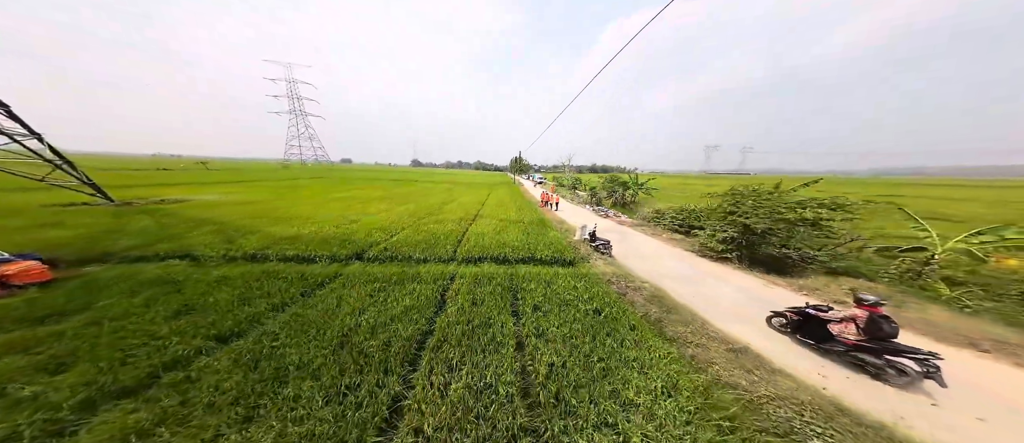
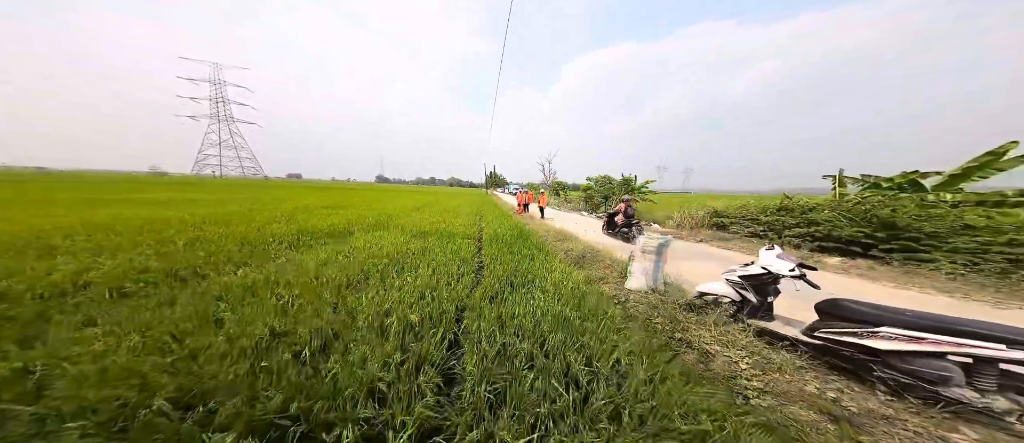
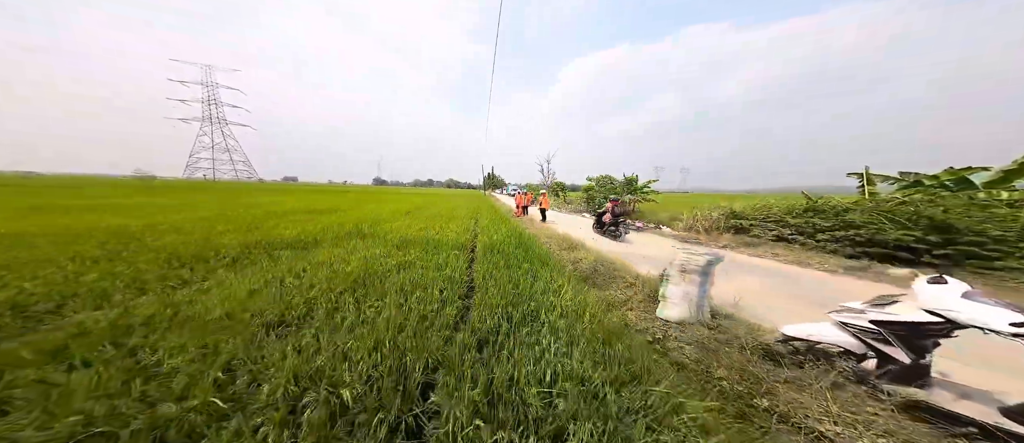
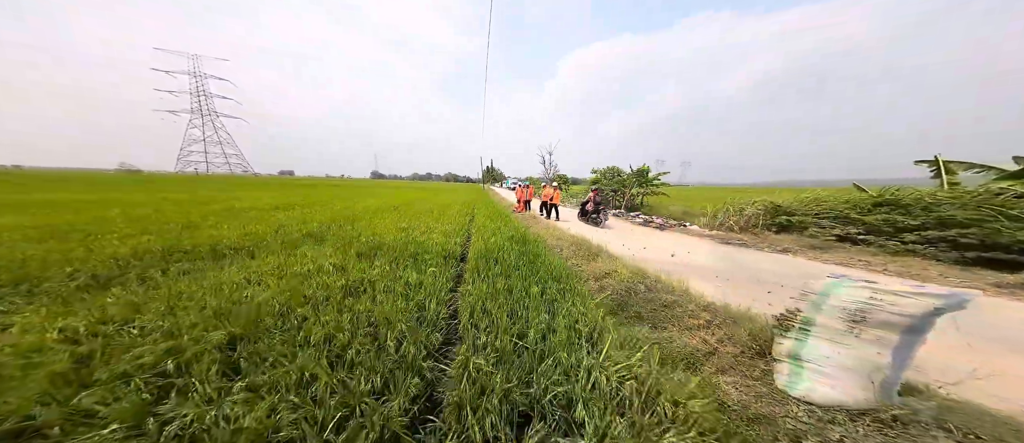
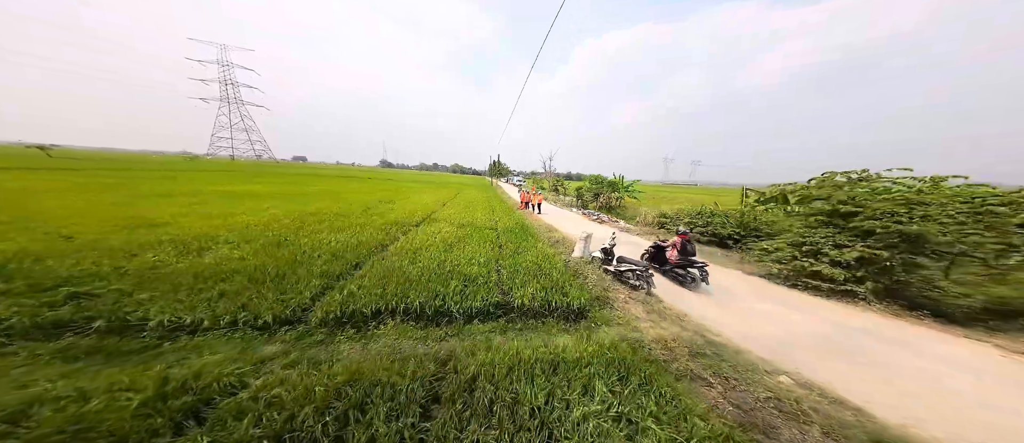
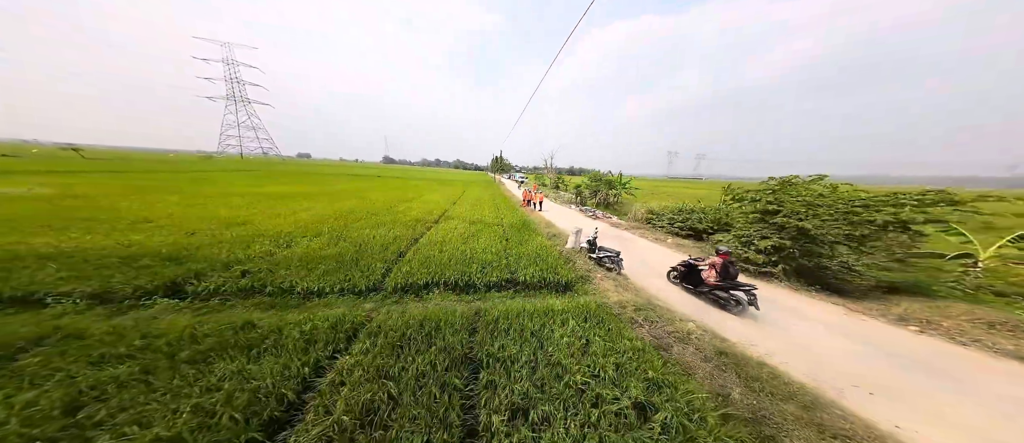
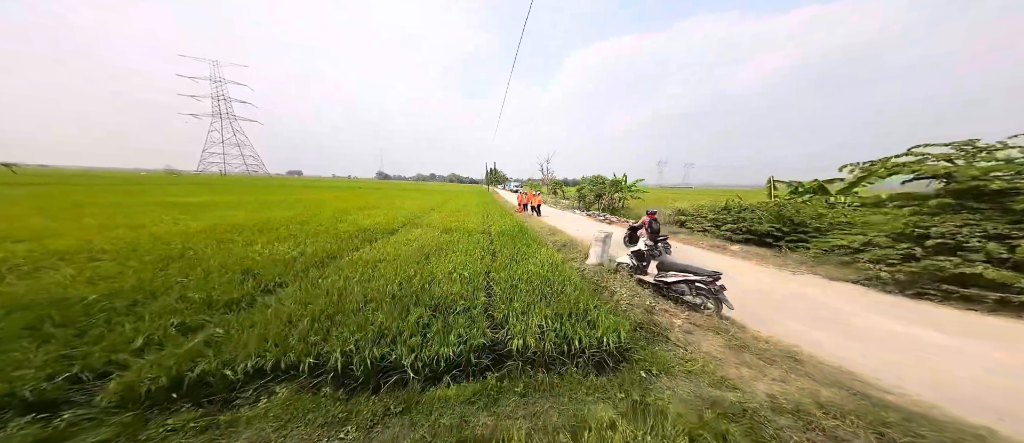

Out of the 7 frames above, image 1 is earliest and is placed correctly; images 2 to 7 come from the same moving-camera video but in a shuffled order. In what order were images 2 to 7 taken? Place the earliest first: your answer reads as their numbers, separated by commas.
6, 5, 7, 2, 3, 4
